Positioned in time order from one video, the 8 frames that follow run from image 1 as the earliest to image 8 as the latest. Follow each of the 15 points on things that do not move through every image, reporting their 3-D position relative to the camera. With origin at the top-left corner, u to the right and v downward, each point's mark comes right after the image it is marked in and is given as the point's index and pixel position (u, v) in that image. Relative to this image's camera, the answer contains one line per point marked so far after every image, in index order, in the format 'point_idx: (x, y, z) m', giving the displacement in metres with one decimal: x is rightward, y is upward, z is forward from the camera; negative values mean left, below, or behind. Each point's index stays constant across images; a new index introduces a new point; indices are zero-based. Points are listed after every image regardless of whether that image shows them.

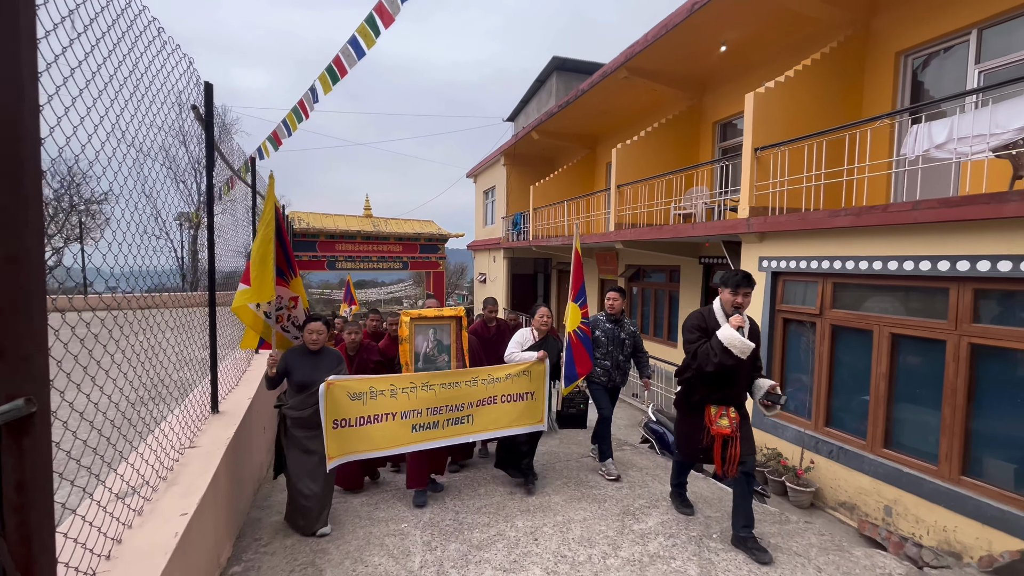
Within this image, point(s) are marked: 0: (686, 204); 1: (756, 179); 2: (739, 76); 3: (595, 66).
0: (+3.1, +1.5, +8.1) m
1: (+3.2, +1.4, +5.9) m
2: (+4.2, +3.9, +8.4) m
3: (+2.8, +7.8, +15.8) m
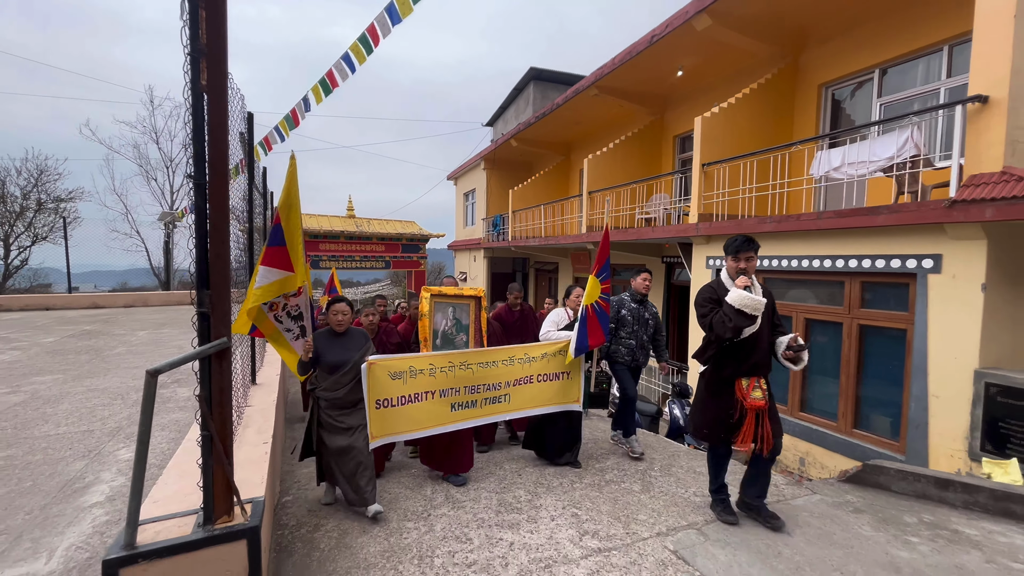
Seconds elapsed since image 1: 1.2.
0: (+2.8, +1.6, +9.1) m
1: (+2.9, +1.5, +6.9) m
2: (+3.8, +4.0, +9.4) m
3: (+2.1, +7.9, +16.8) m
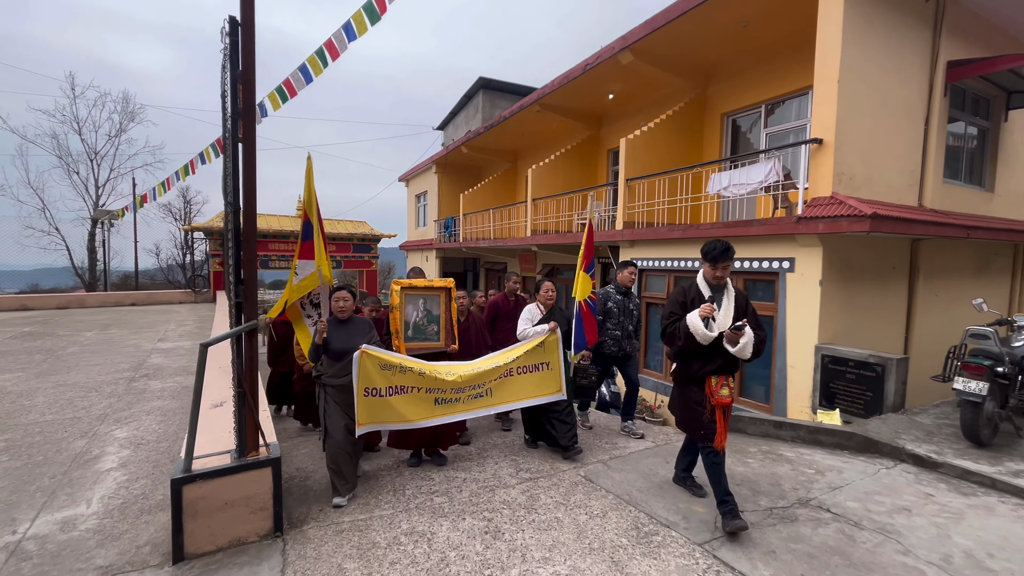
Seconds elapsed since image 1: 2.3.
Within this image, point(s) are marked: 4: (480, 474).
0: (+1.7, +1.6, +10.3) m
1: (+2.1, +1.5, +8.1) m
2: (+2.7, +4.1, +10.7) m
3: (+0.1, +7.9, +17.9) m
4: (-0.3, -1.6, +3.8) m
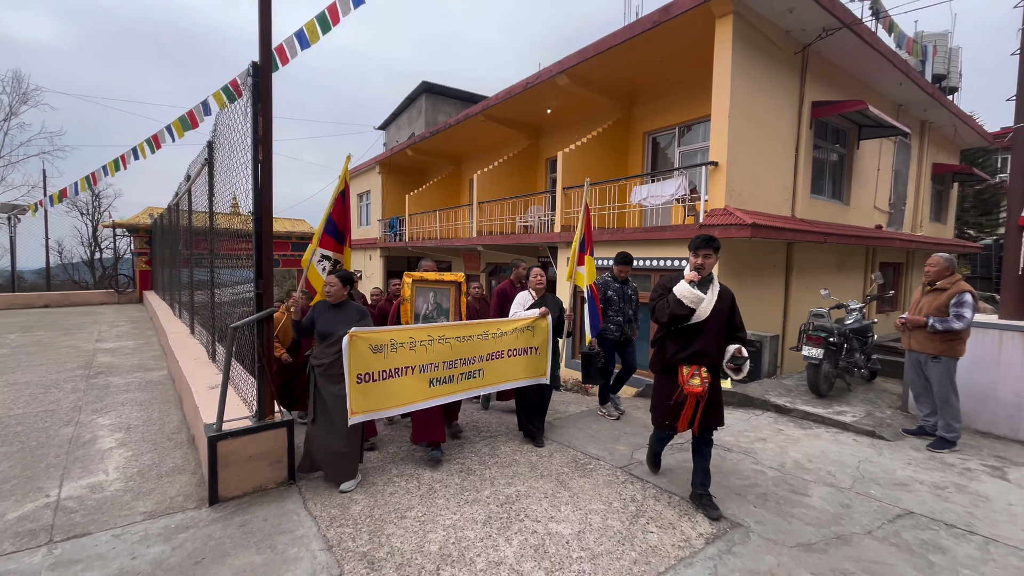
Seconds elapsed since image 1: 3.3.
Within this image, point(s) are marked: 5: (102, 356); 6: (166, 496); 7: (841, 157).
0: (+0.4, +1.7, +11.3) m
1: (+1.1, +1.6, +9.2) m
2: (+1.3, +4.2, +11.8) m
3: (-2.3, +8.0, +18.6) m
4: (-0.6, -1.5, +4.6) m
5: (-7.3, -1.2, +8.1) m
6: (-2.5, -1.5, +3.3) m
7: (+6.7, +2.7, +9.2) m
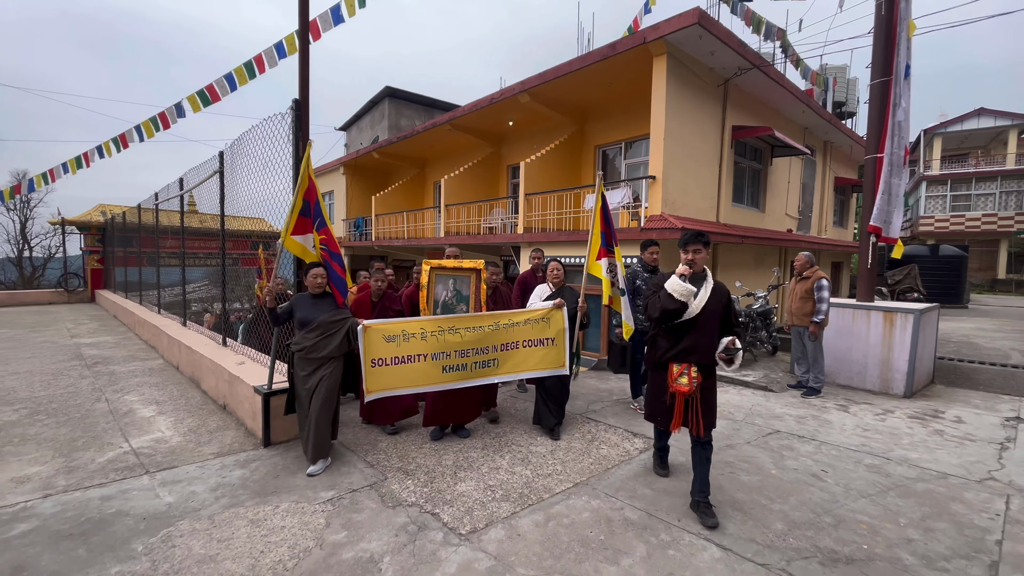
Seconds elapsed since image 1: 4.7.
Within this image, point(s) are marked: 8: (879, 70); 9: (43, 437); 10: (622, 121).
0: (-0.6, +1.8, +12.4) m
1: (+0.3, +1.7, +10.4) m
2: (+0.3, +4.3, +13.0) m
3: (-3.9, +8.1, +19.3) m
4: (-0.9, -1.4, +5.6) m
5: (-7.9, -1.1, +8.4) m
6: (-2.6, -1.4, +4.1) m
7: (+5.9, +2.8, +10.9) m
8: (+4.9, +2.9, +6.0) m
9: (-4.4, -1.4, +4.3) m
10: (+2.6, +3.9, +10.5) m
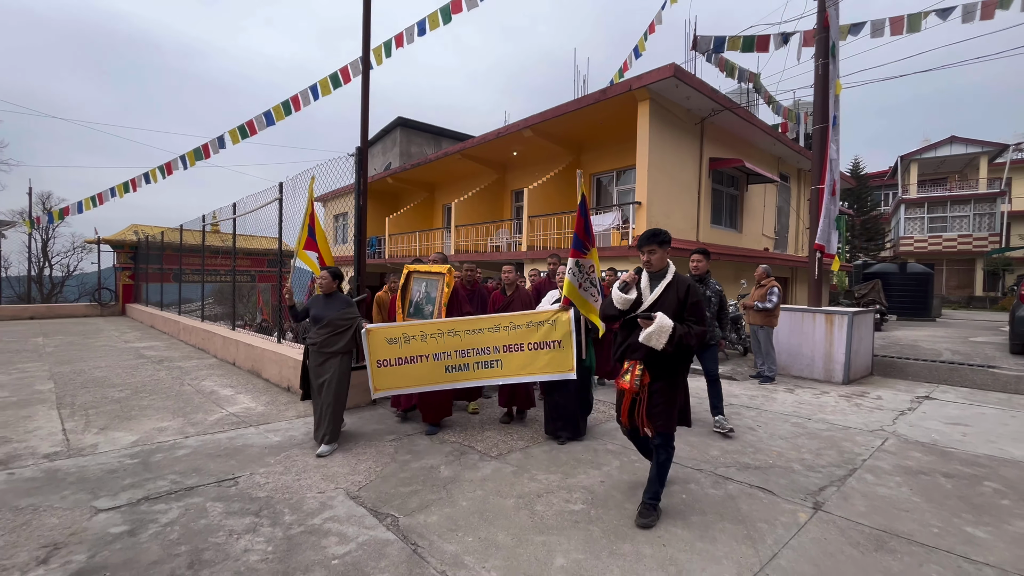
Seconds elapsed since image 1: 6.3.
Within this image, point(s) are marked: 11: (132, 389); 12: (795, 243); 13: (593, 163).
0: (-0.4, +1.4, +13.7) m
1: (+0.4, +1.4, +11.7) m
2: (+0.4, +3.9, +14.4) m
3: (-3.8, +7.4, +20.9) m
4: (-0.8, -1.5, +6.8) m
5: (-7.8, -1.3, +9.6) m
6: (-2.5, -1.4, +5.3) m
7: (+6.0, +2.5, +12.3) m
8: (+5.0, +2.8, +7.4) m
9: (-4.3, -1.4, +5.5) m
10: (+2.7, +3.6, +11.9) m
11: (-5.2, -1.4, +6.2) m
12: (+9.3, +1.5, +14.8) m
13: (+2.2, +3.4, +12.5) m
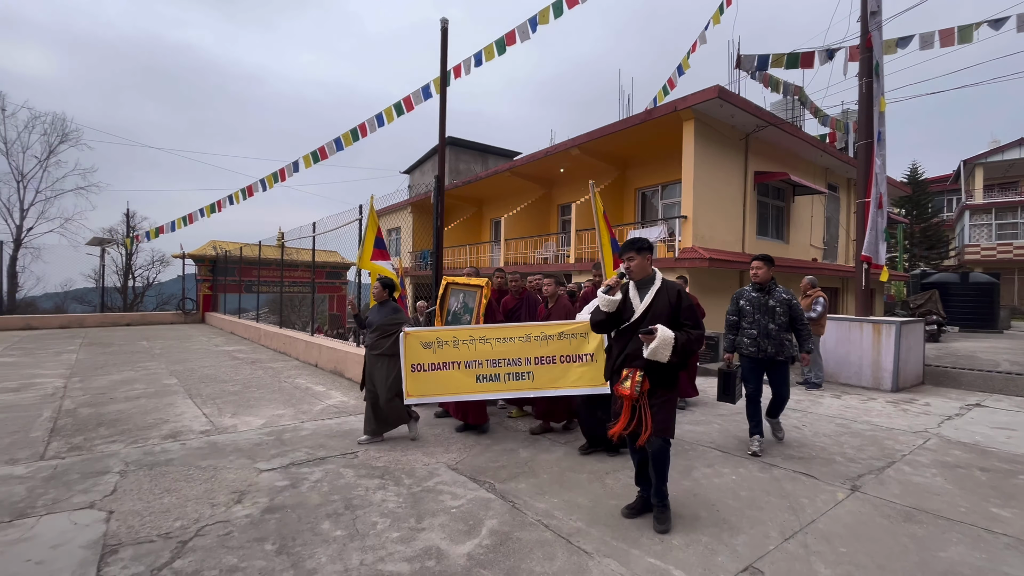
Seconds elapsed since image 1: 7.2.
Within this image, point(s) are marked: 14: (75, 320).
0: (+1.0, +1.1, +14.4) m
1: (+1.8, +1.2, +12.3) m
2: (+2.0, +3.5, +15.1) m
3: (-1.7, +6.9, +22.0) m
4: (+0.1, -1.7, +7.5) m
5: (-6.6, -1.6, +10.8) m
6: (-1.7, -1.6, +6.1) m
7: (+7.4, +2.2, +12.4) m
8: (+6.0, +2.6, +7.7) m
9: (-3.5, -1.6, +6.5) m
10: (+4.0, +3.3, +12.4) m
11: (-4.4, -1.6, +7.3) m
12: (+10.8, +1.1, +14.7) m
13: (+3.6, +3.1, +13.0) m
14: (-16.4, -1.2, +17.0) m
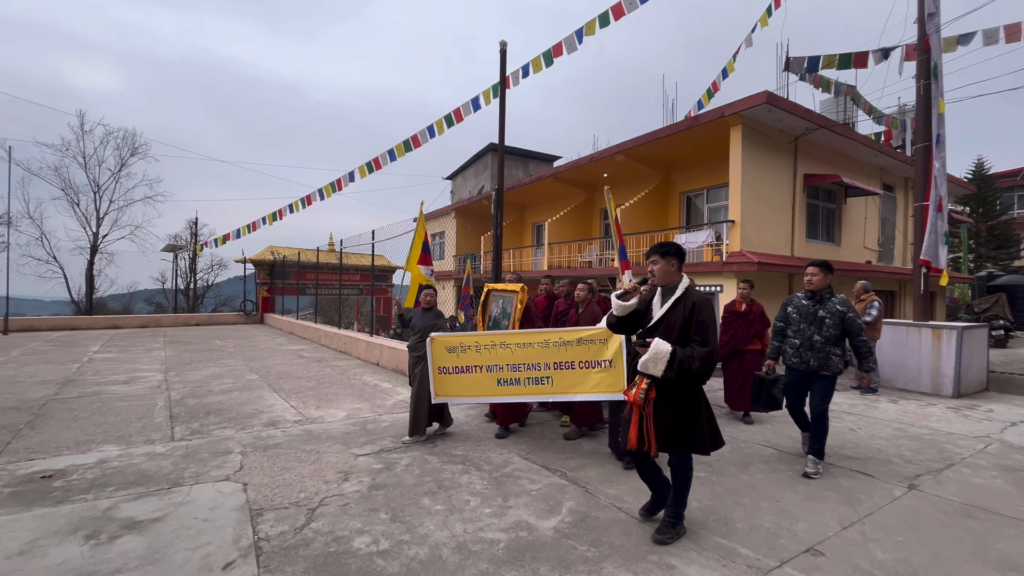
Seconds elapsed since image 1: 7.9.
0: (+2.5, +1.0, +14.6) m
1: (+3.0, +1.1, +12.5) m
2: (+3.4, +3.4, +15.3) m
3: (+0.3, +6.8, +22.5) m
4: (+1.0, -1.7, +7.8) m
5: (-5.4, -1.7, +11.7) m
6: (-0.9, -1.7, +6.6) m
7: (+8.6, +2.1, +12.2) m
8: (+6.9, +2.5, +7.6) m
9: (-2.7, -1.6, +7.1) m
10: (+5.3, +3.2, +12.4) m
11: (-3.5, -1.6, +8.0) m
12: (+12.3, +1.0, +14.2) m
13: (+4.9, +3.0, +13.1) m
14: (-14.7, -1.3, +18.6) m
